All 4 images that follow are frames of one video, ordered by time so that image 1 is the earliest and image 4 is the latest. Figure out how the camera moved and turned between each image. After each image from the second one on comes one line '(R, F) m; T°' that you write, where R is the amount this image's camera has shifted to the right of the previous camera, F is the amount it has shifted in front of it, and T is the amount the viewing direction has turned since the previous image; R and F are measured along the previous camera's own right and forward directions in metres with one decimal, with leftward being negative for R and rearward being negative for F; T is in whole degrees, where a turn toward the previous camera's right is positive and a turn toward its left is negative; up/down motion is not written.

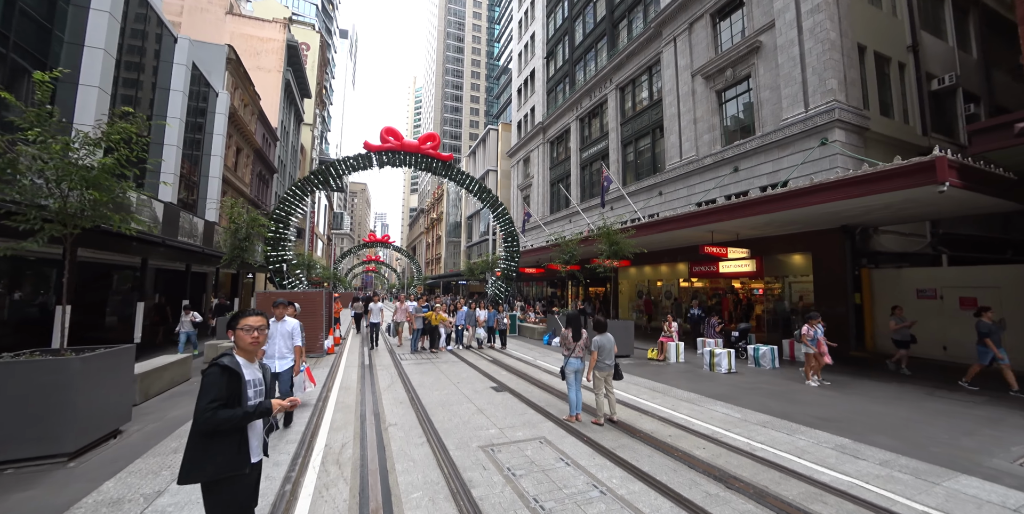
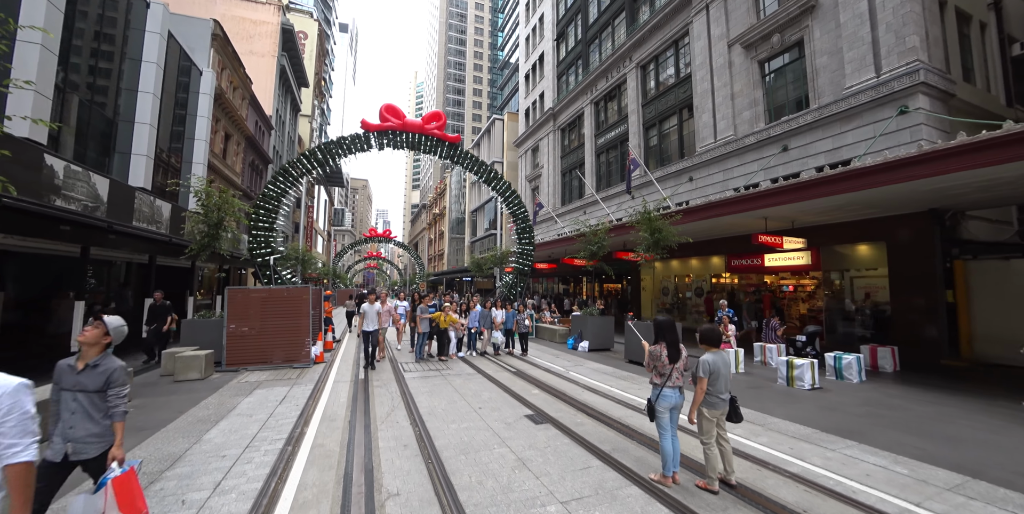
(-0.6, +2.1) m; 0°
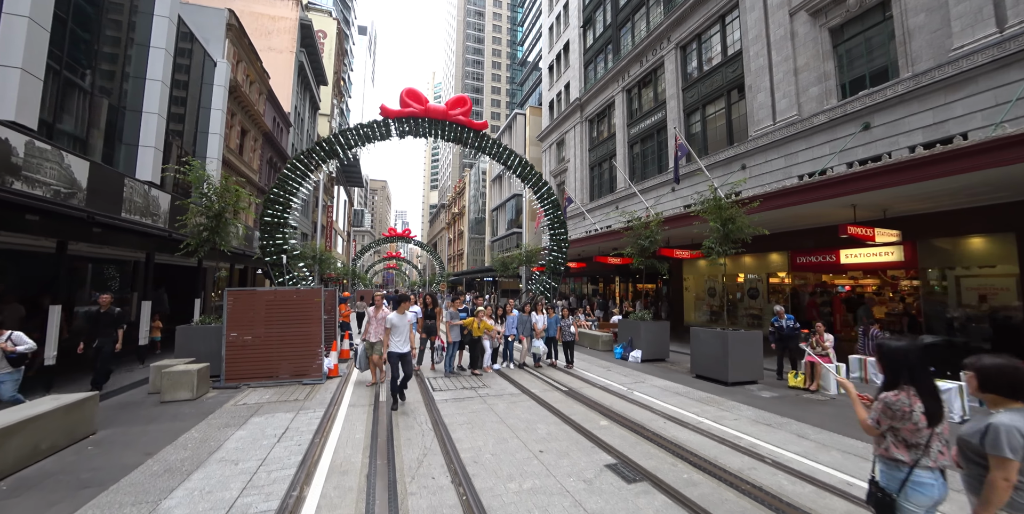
(-0.6, +1.6) m; -2°
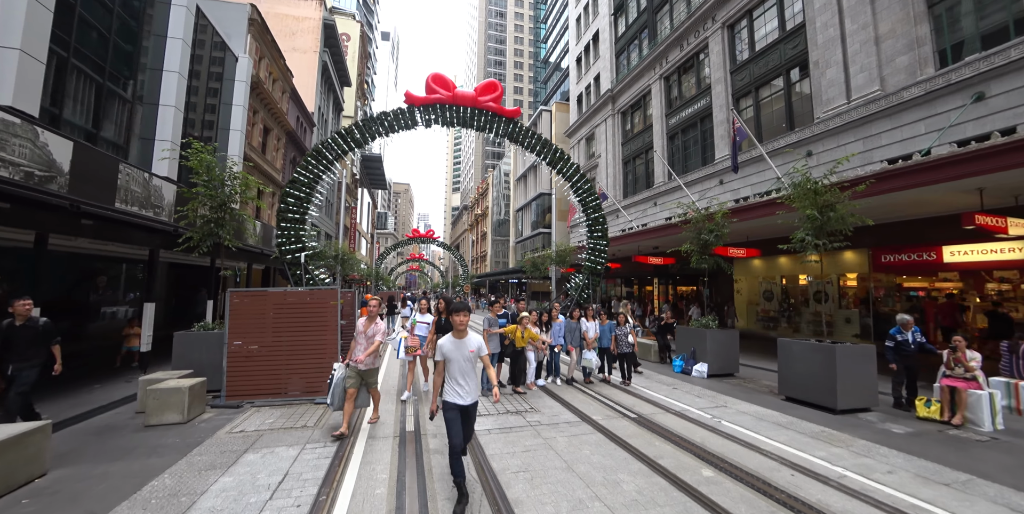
(-0.5, +1.4) m; -3°
